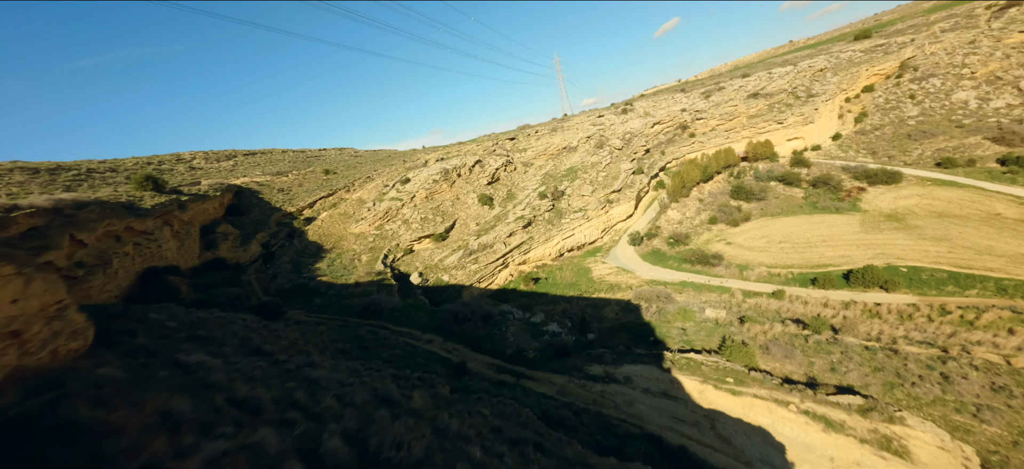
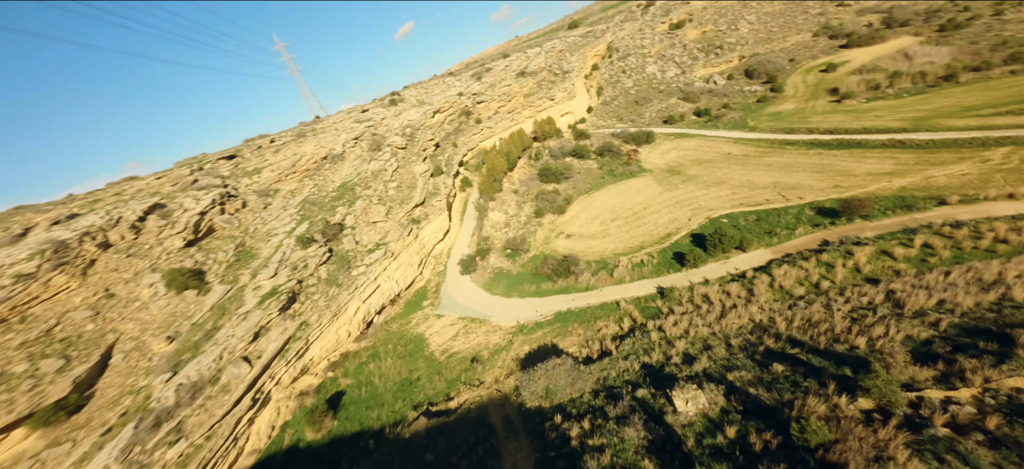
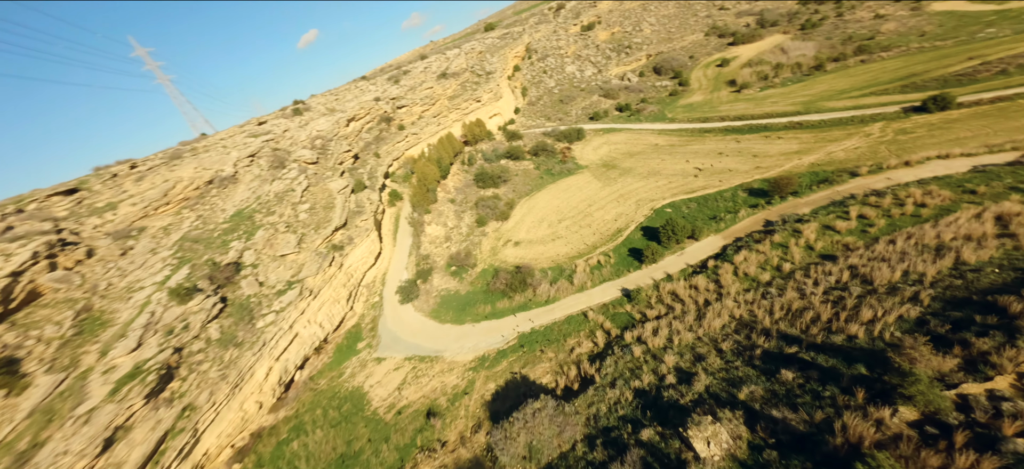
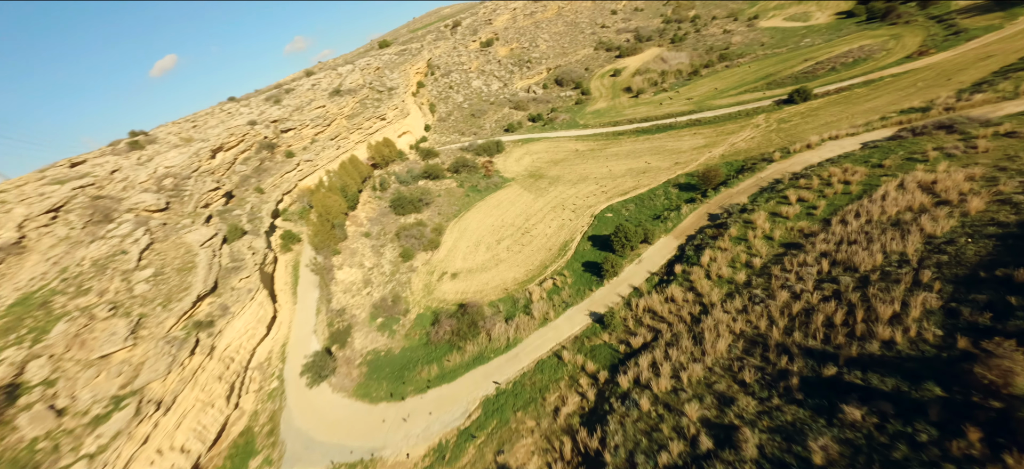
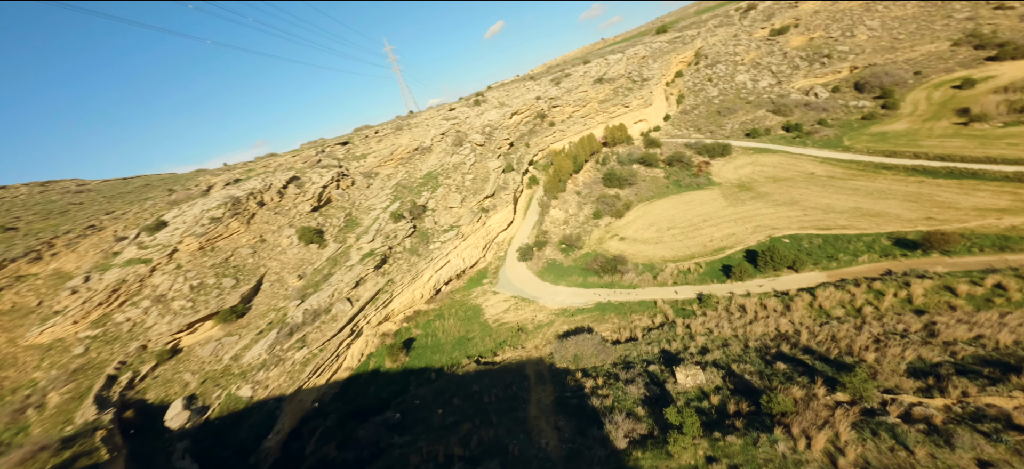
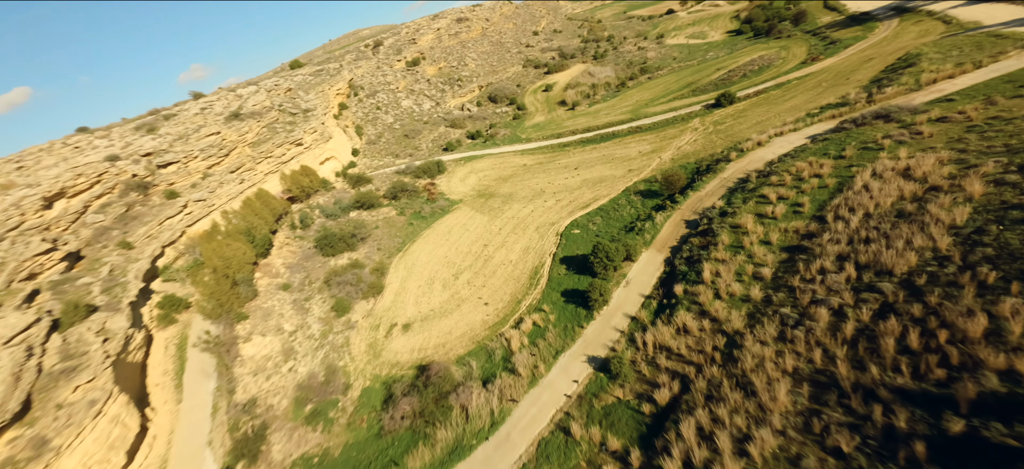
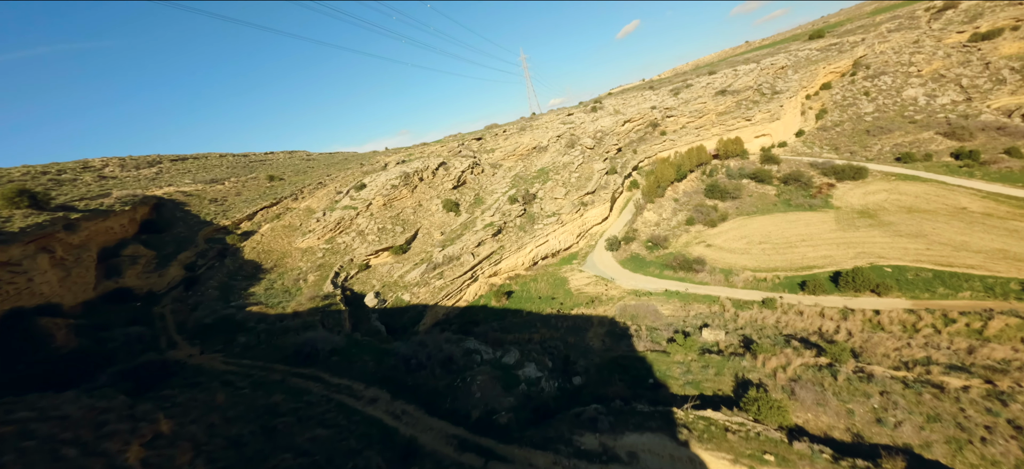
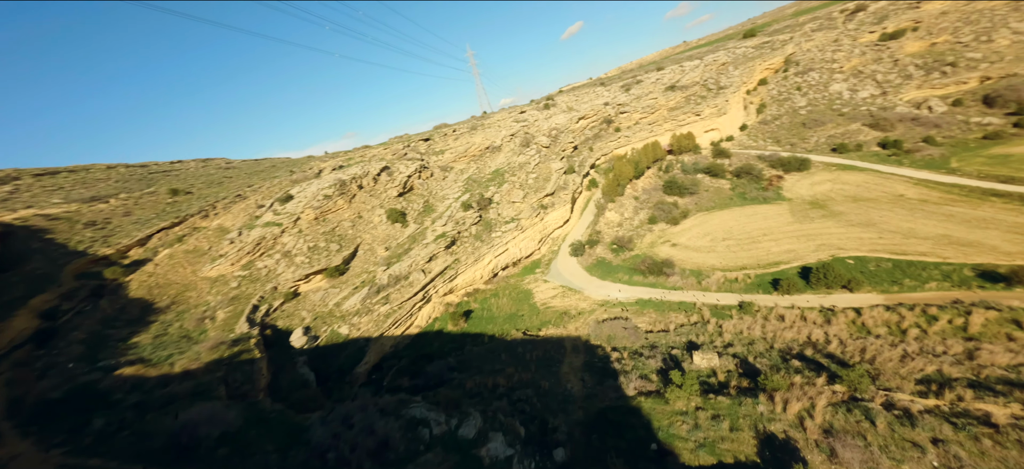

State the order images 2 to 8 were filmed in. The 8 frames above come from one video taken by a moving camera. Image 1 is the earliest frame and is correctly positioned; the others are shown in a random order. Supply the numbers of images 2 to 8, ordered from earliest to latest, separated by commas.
7, 8, 5, 2, 3, 4, 6
